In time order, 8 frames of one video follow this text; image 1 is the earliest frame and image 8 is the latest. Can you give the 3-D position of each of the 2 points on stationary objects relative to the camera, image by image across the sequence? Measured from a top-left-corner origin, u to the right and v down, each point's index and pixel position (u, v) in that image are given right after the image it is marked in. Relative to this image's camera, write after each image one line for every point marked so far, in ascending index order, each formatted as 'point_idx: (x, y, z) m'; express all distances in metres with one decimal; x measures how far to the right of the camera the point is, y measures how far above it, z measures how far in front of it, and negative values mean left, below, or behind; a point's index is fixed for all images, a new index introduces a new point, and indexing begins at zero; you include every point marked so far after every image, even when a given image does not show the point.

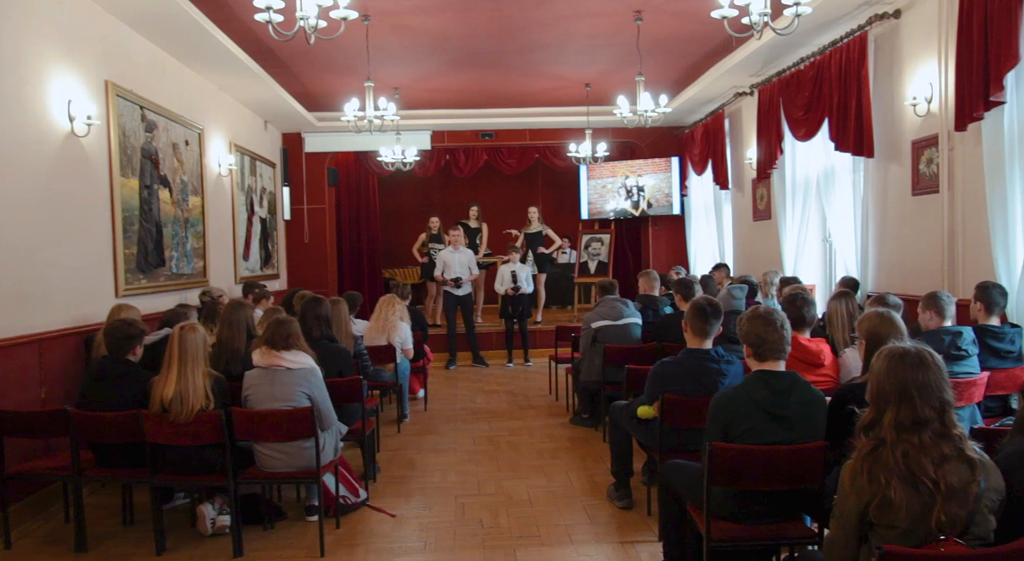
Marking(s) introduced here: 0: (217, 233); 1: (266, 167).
0: (-3.0, +0.5, +7.2) m
1: (-3.2, +1.5, +9.2) m
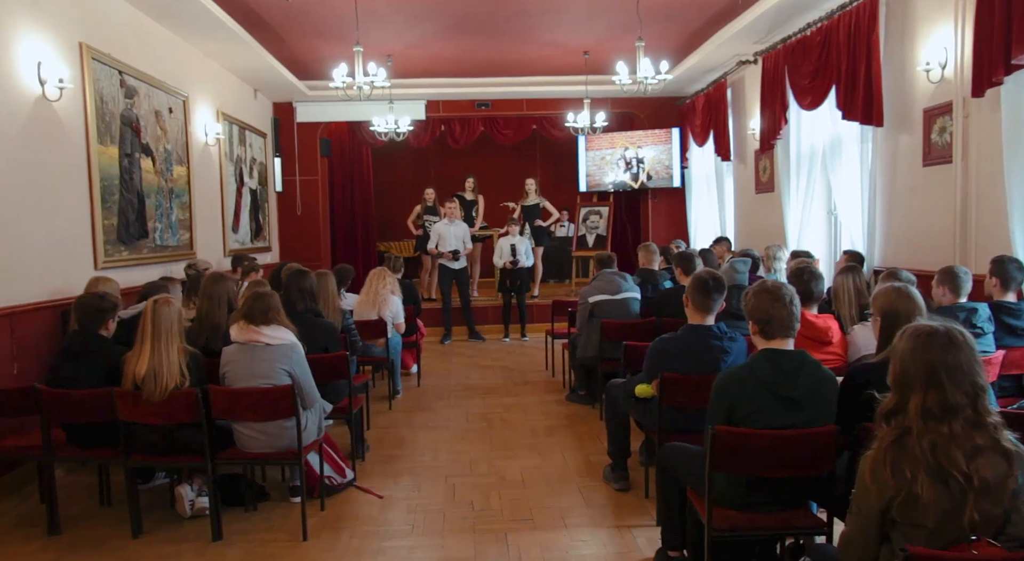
0: (-3.1, +0.7, +7.0) m
1: (-3.3, +1.8, +9.0) m
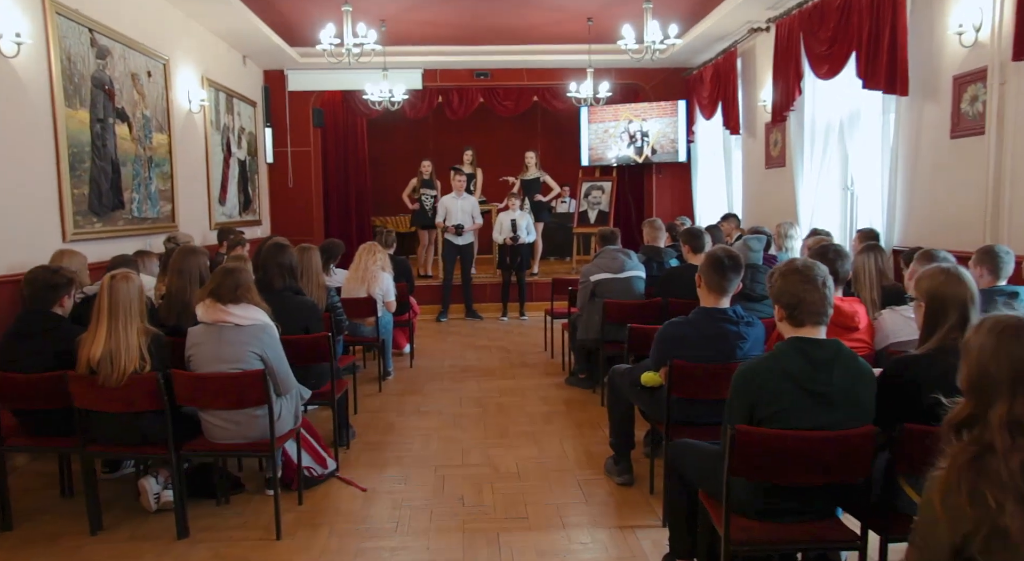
0: (-3.1, +1.0, +6.6) m
1: (-3.3, +2.2, +8.6) m
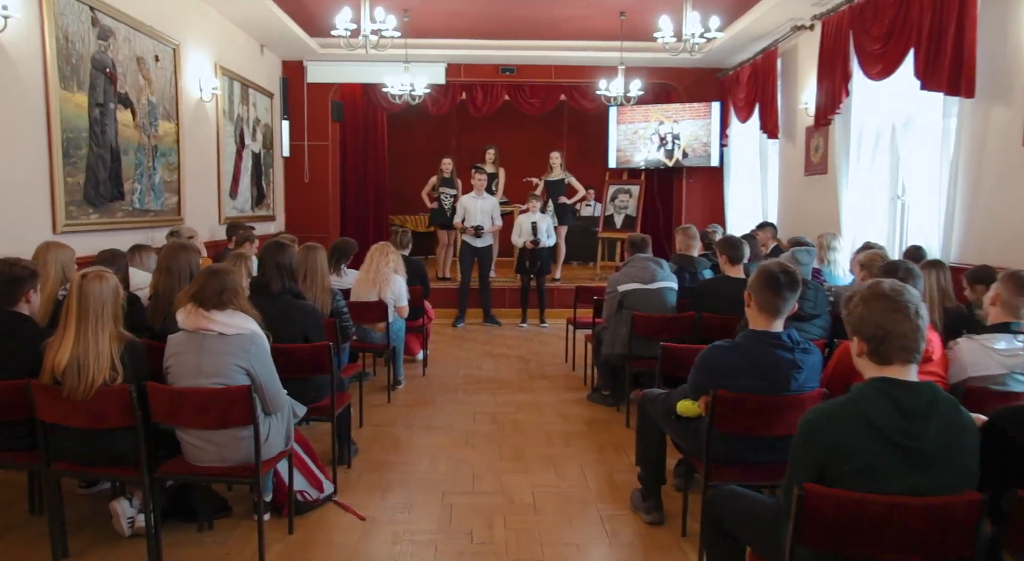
0: (-2.9, +1.0, +6.3) m
1: (-3.0, +2.2, +8.3) m
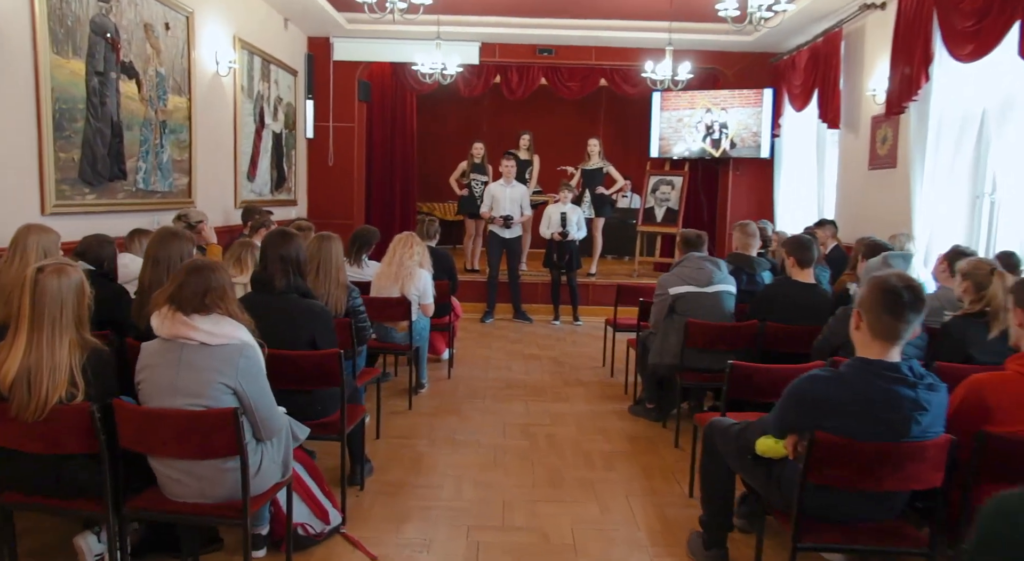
0: (-2.6, +1.1, +5.9) m
1: (-2.6, +2.3, +7.9) m
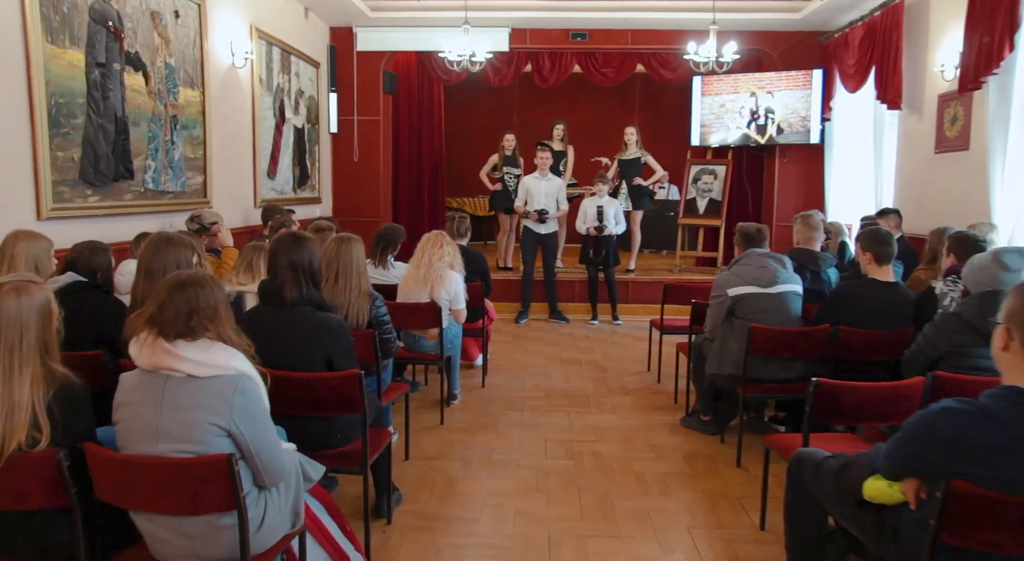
0: (-2.3, +1.1, +5.6) m
1: (-2.2, +2.3, +7.5) m
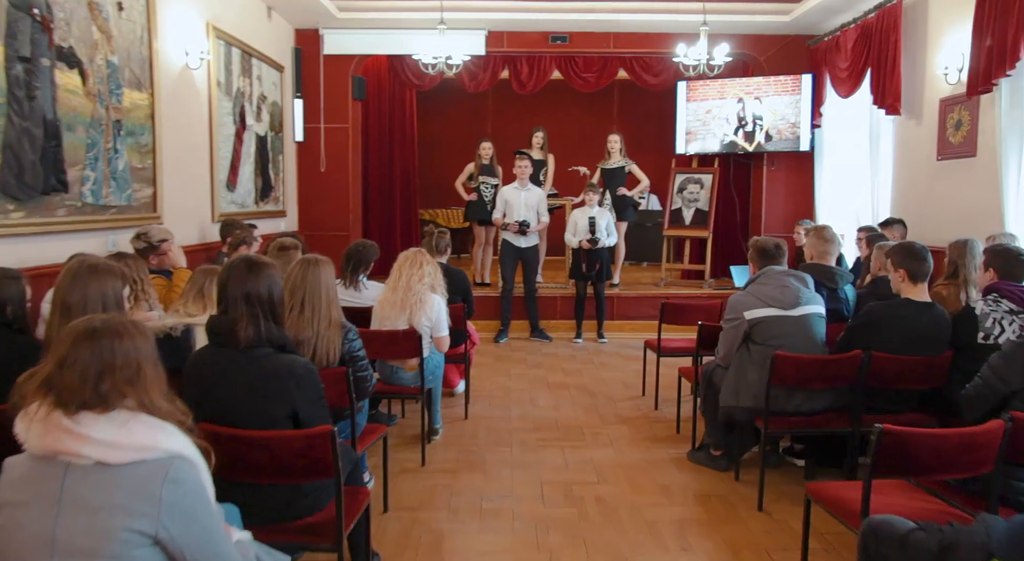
0: (-2.4, +0.9, +5.1) m
1: (-2.4, +2.1, +7.0) m
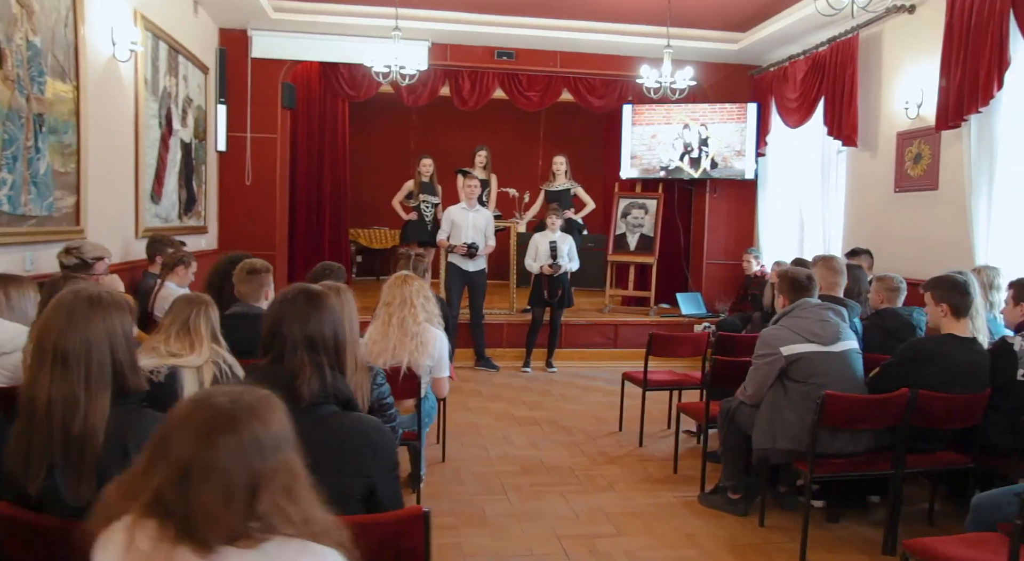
0: (-2.5, +0.8, +4.3) m
1: (-2.8, +1.9, +6.3) m
